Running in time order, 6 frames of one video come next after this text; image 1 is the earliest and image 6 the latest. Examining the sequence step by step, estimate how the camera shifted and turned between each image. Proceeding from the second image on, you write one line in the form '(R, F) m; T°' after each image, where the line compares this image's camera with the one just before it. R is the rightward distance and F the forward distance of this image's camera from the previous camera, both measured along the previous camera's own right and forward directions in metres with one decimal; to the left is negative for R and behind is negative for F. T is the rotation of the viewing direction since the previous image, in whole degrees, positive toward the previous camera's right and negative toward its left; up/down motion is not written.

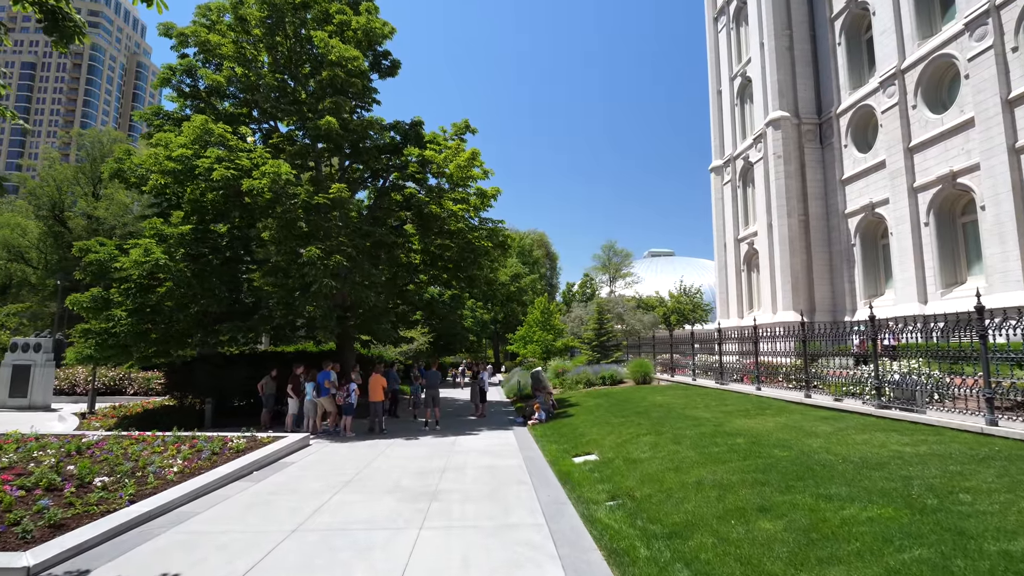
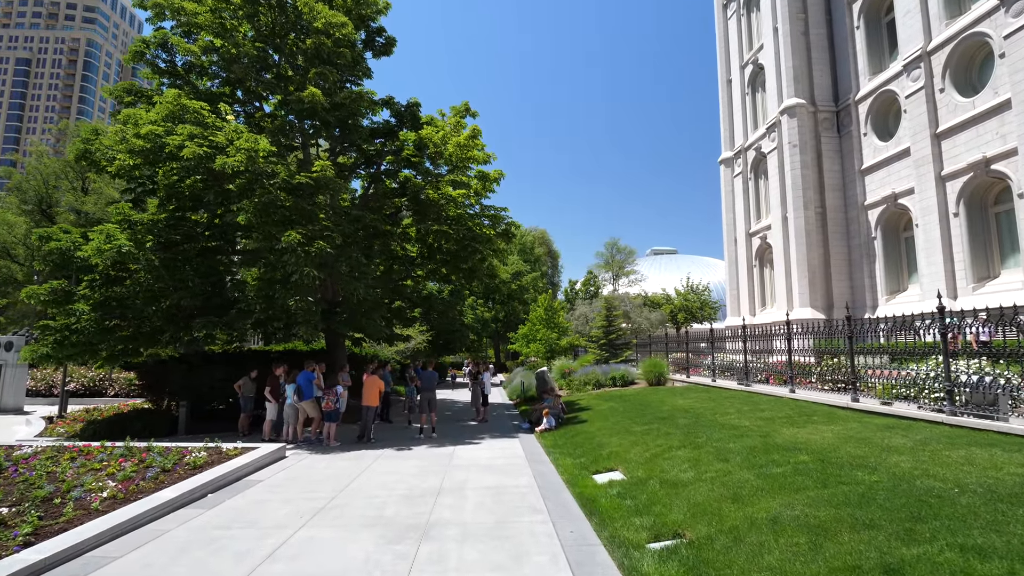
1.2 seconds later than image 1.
(-0.1, +1.4) m; 0°
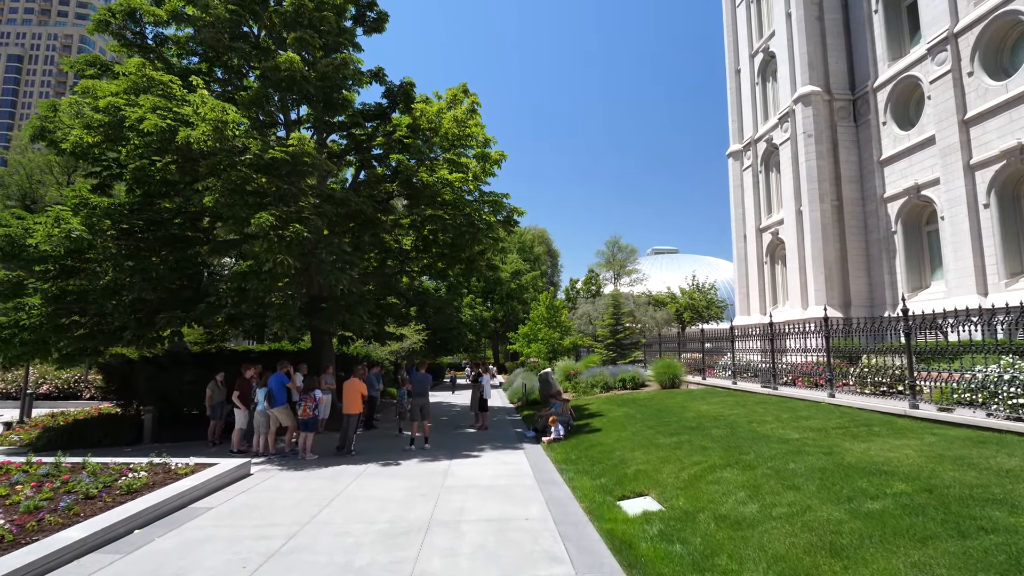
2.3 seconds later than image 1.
(-0.1, +1.4) m; 0°
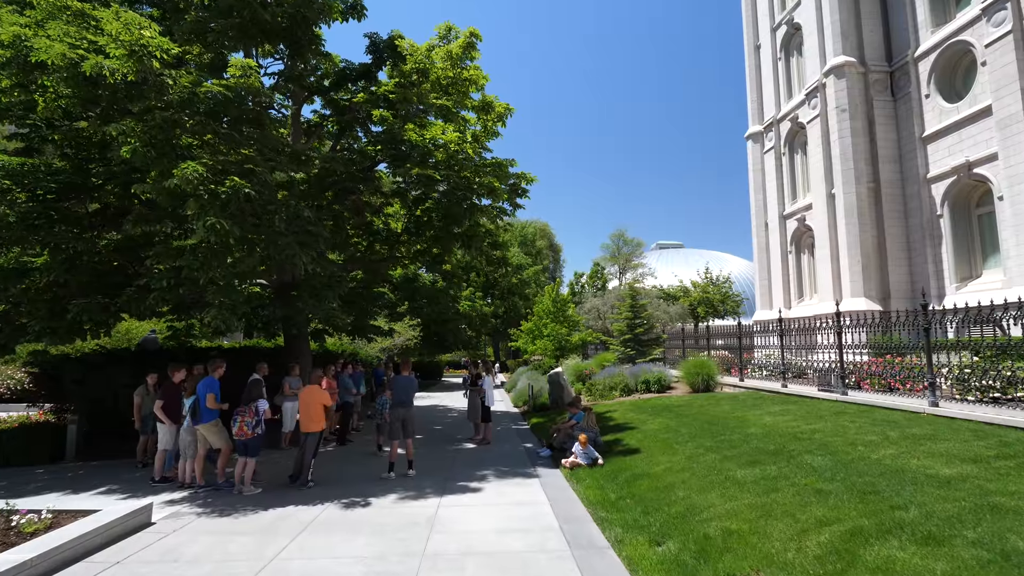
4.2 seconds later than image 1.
(-0.2, +2.4) m; 0°
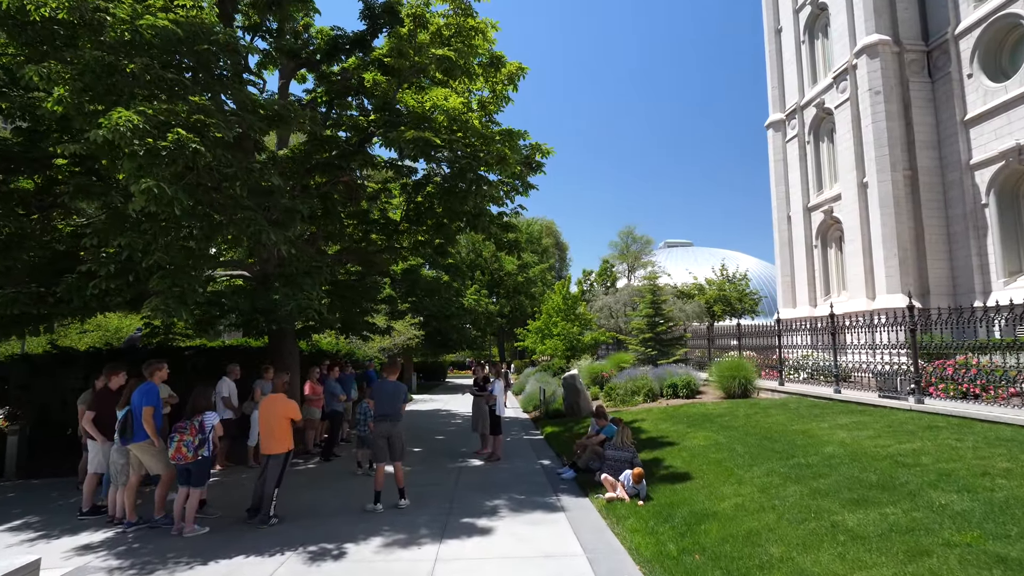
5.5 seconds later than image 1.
(-0.2, +1.5) m; -1°
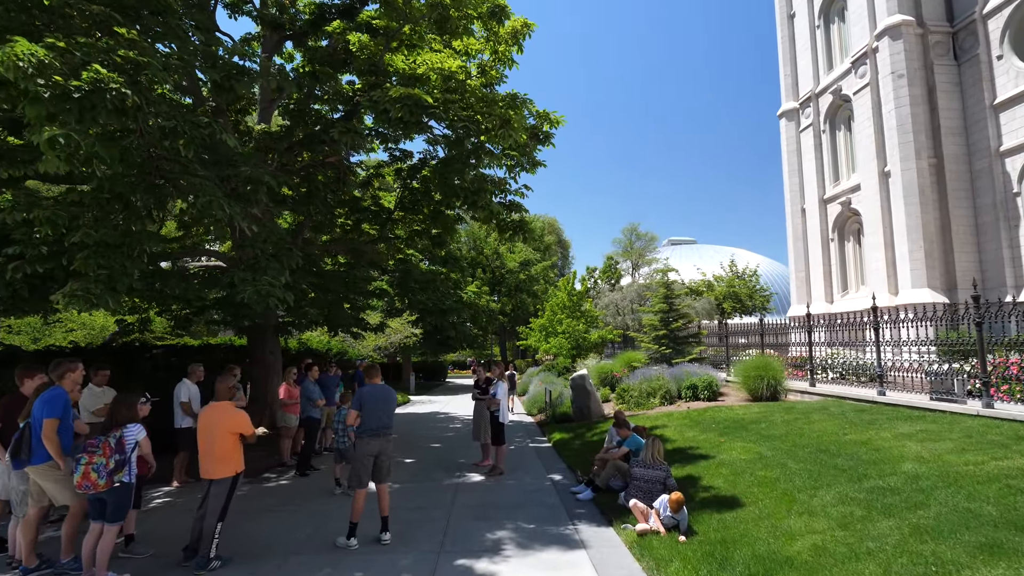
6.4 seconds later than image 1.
(-0.1, +1.2) m; 0°
